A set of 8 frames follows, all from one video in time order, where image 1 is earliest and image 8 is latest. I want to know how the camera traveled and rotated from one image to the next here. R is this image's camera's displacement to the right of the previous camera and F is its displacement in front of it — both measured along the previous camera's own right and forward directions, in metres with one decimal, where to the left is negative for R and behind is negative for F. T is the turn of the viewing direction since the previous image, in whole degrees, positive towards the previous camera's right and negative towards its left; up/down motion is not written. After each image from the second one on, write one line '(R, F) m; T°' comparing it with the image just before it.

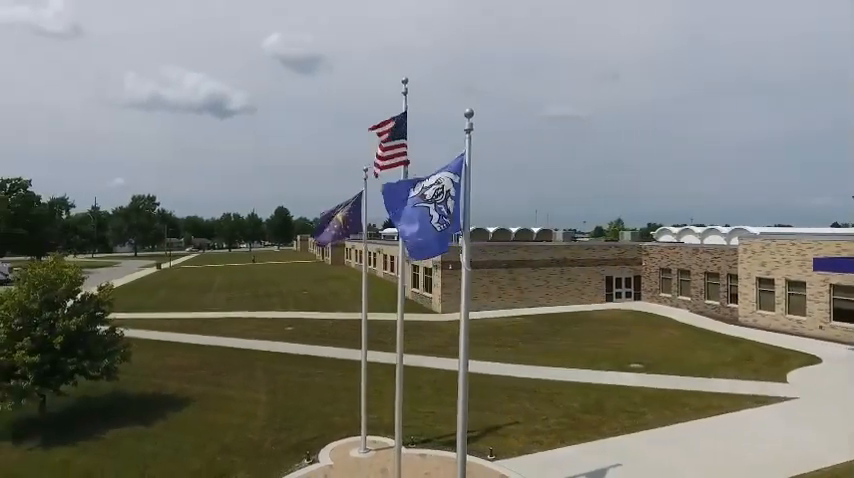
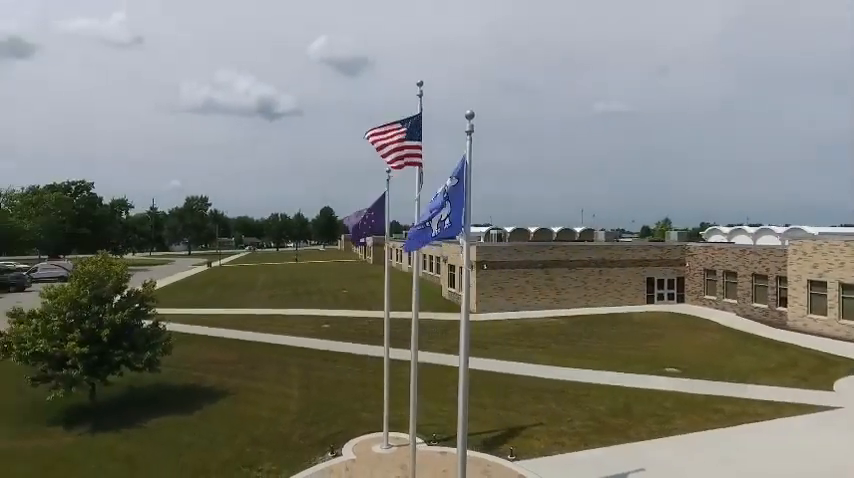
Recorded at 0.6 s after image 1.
(+0.6, -0.1) m; -5°
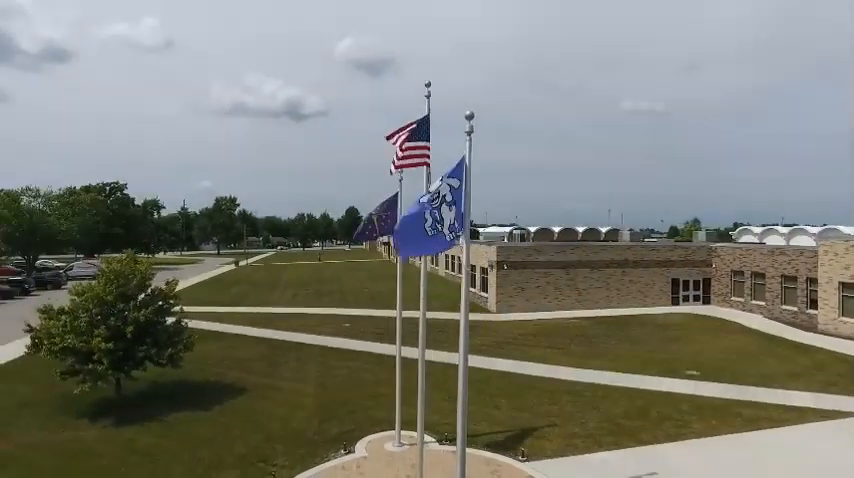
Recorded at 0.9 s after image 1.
(+0.3, -0.1) m; -3°
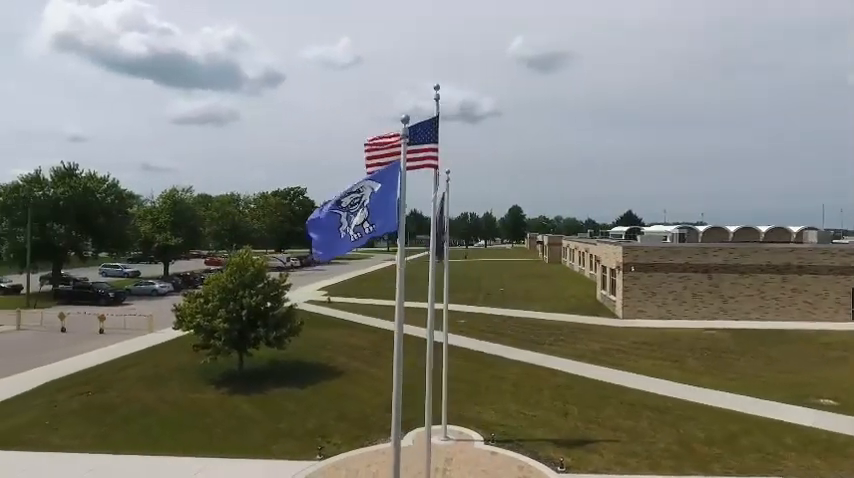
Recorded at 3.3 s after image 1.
(+3.1, +0.3) m; -19°
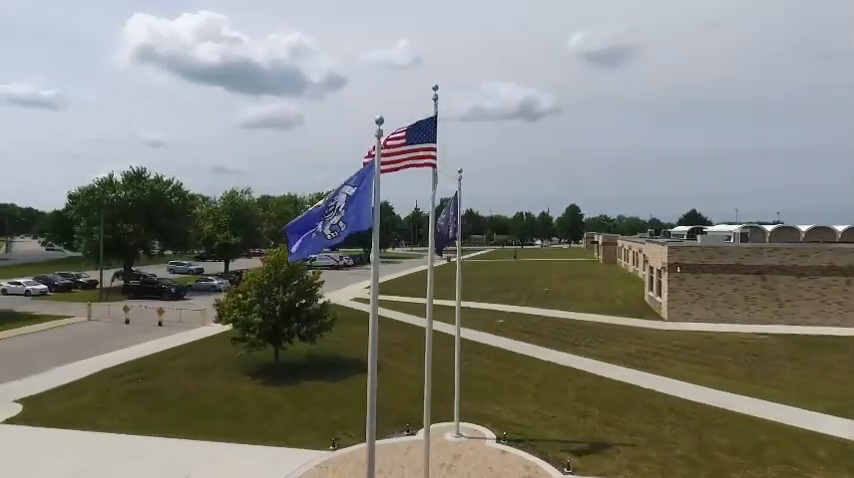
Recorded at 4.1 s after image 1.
(+1.2, -0.1) m; -6°
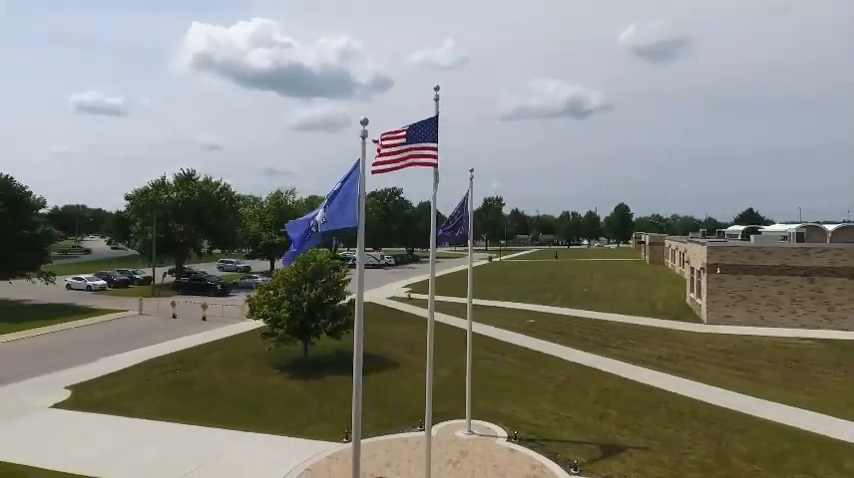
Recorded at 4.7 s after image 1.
(+0.9, -0.1) m; -5°
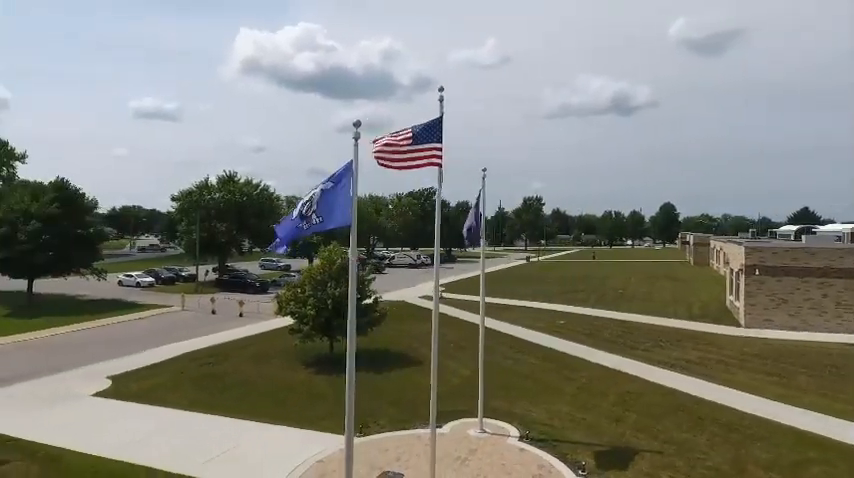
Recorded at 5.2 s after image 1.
(+0.8, -0.1) m; -5°
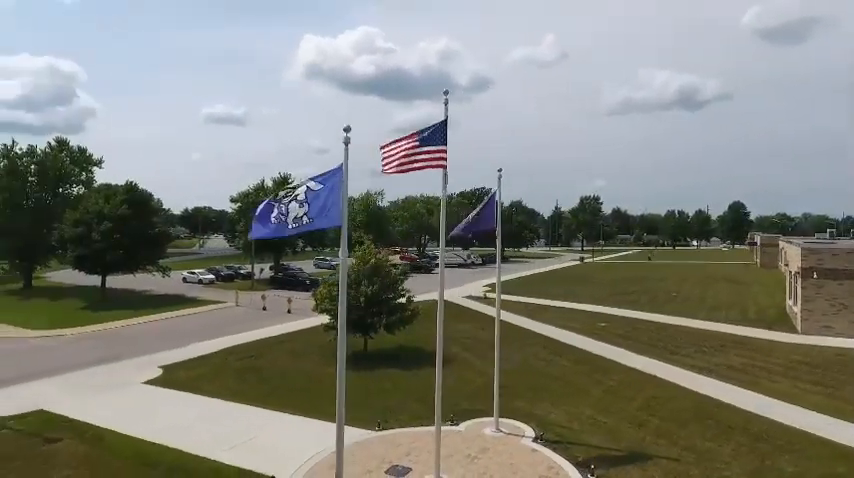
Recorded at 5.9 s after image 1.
(+1.1, -0.2) m; -6°
